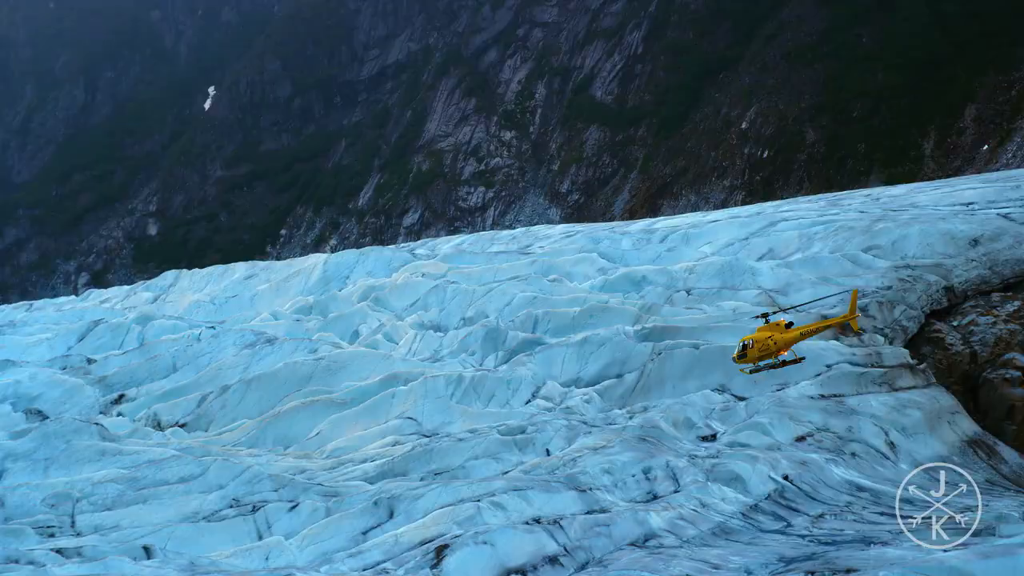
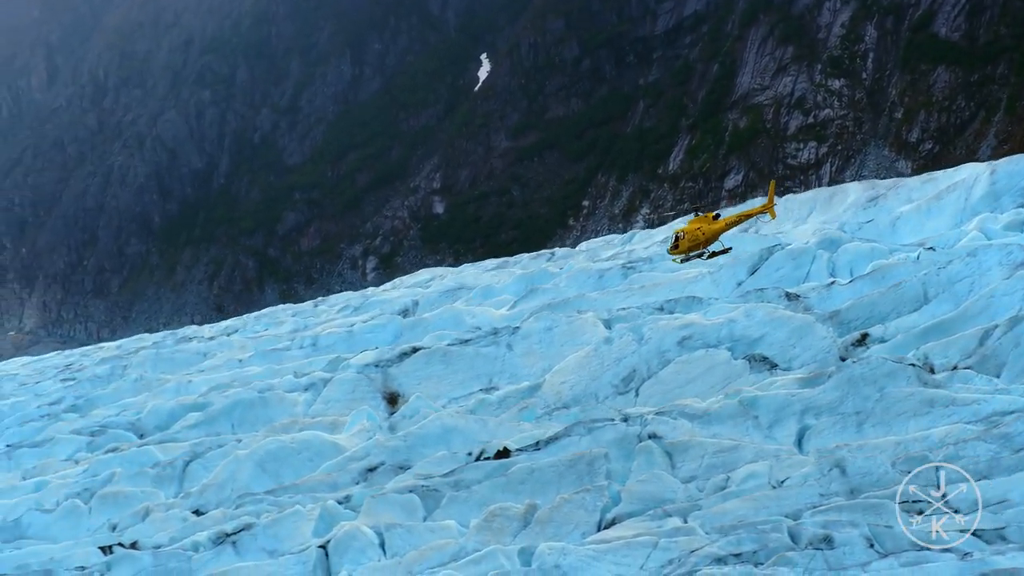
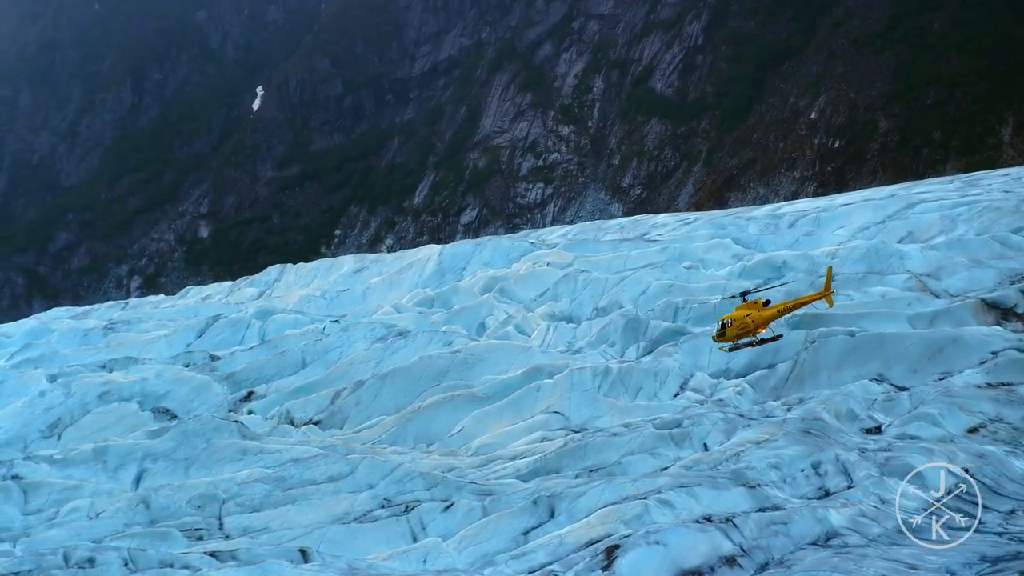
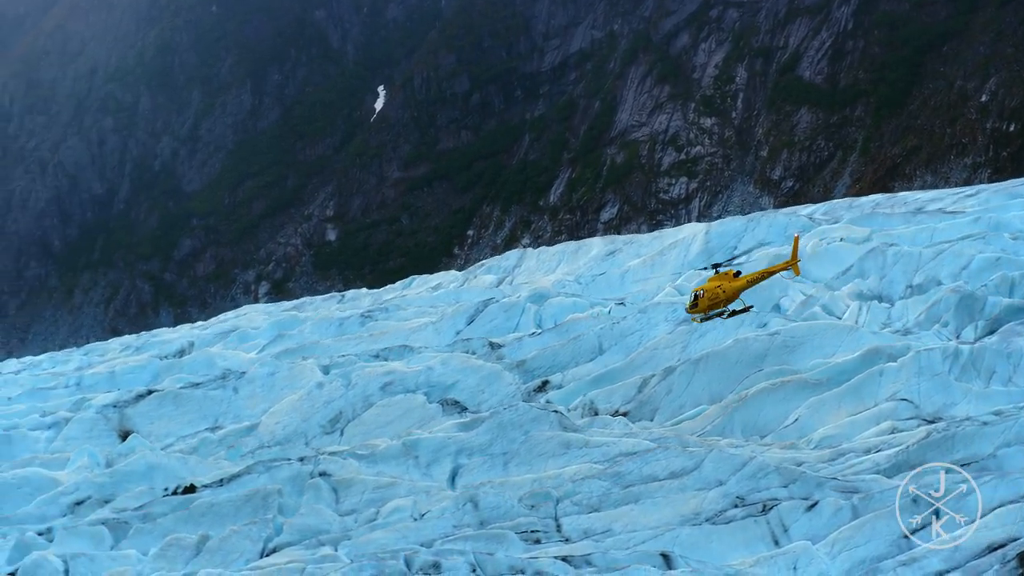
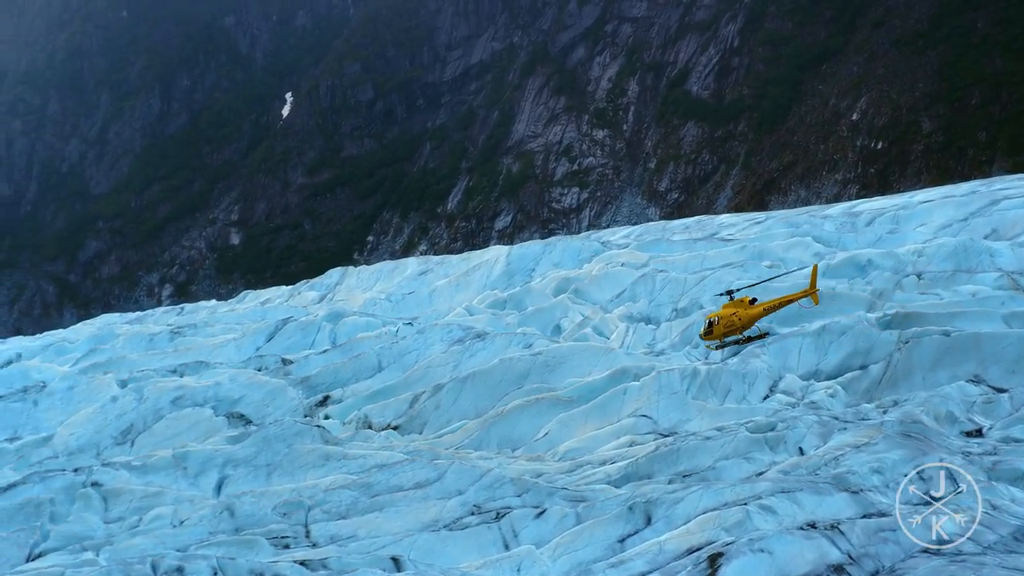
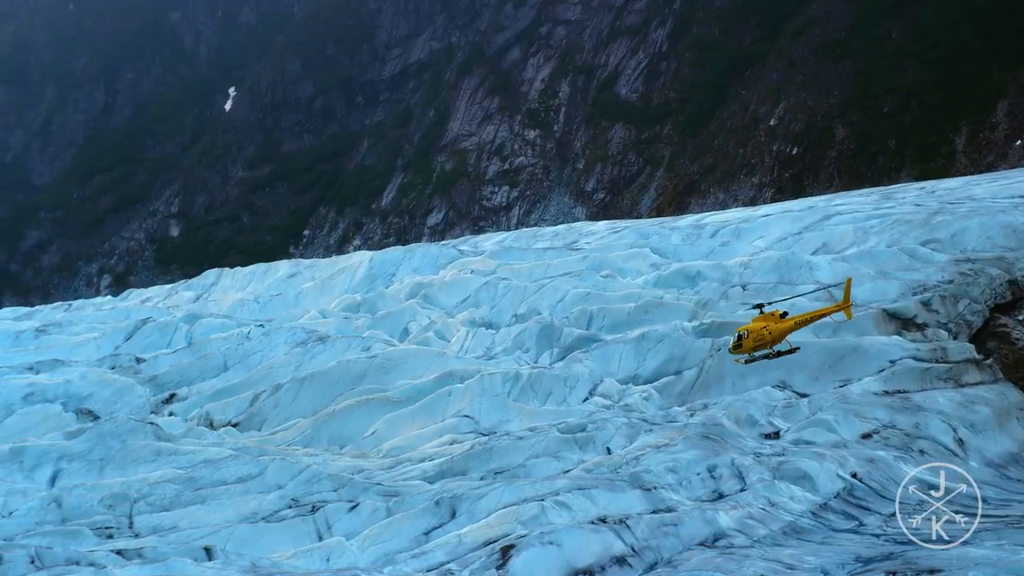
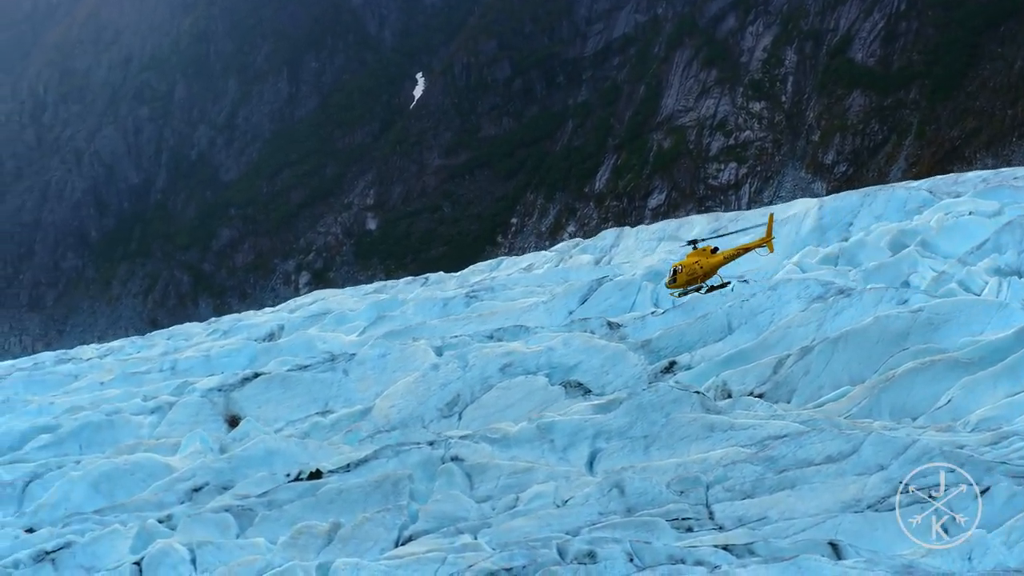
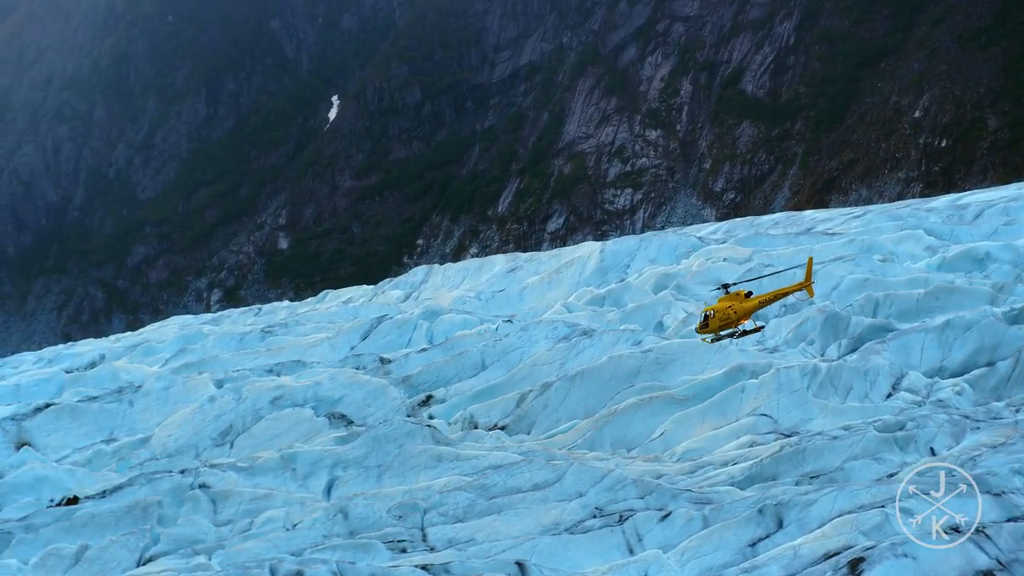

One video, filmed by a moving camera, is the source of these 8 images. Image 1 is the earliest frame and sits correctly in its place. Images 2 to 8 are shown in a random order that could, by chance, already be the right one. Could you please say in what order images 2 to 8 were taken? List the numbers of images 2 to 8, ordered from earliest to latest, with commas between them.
6, 3, 5, 8, 4, 7, 2
